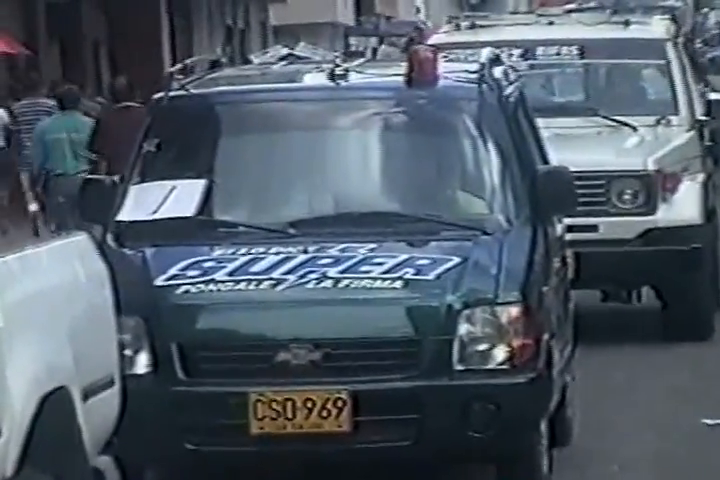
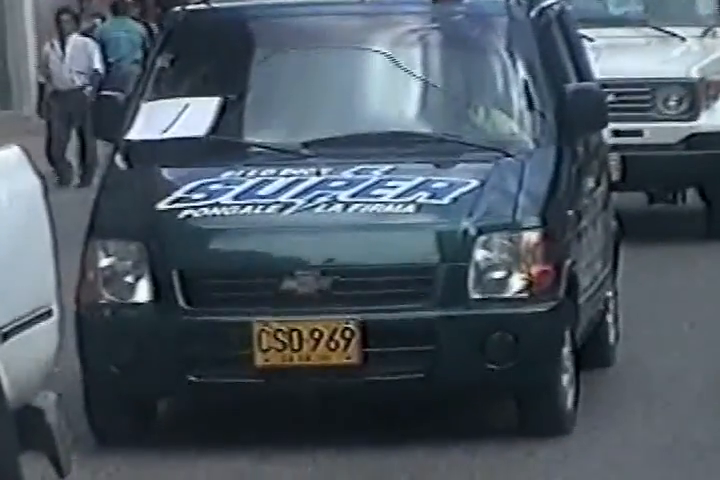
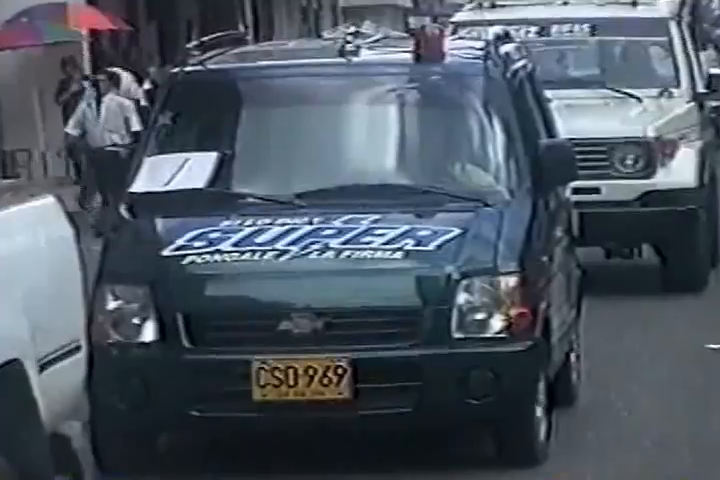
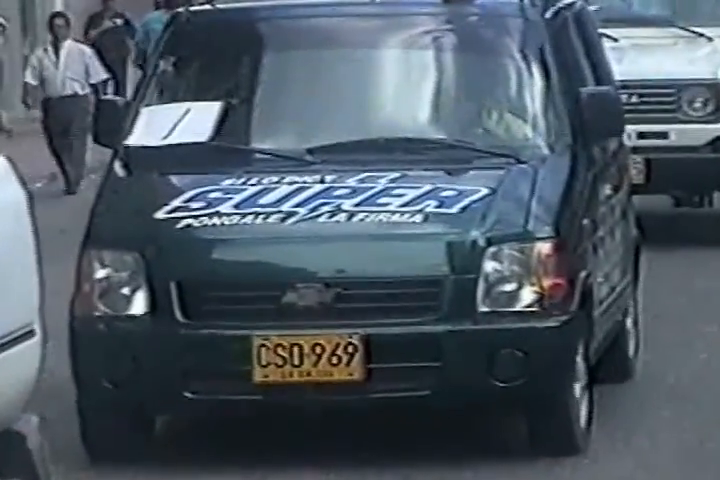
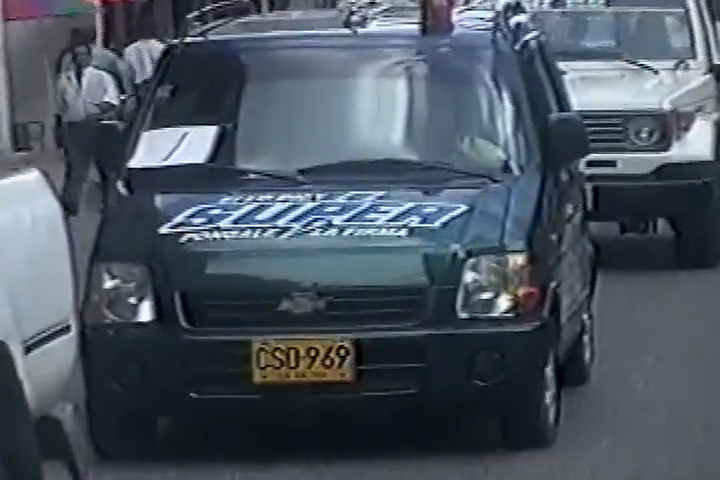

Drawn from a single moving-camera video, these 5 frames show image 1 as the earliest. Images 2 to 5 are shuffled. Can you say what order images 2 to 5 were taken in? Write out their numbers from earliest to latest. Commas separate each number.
3, 5, 2, 4
